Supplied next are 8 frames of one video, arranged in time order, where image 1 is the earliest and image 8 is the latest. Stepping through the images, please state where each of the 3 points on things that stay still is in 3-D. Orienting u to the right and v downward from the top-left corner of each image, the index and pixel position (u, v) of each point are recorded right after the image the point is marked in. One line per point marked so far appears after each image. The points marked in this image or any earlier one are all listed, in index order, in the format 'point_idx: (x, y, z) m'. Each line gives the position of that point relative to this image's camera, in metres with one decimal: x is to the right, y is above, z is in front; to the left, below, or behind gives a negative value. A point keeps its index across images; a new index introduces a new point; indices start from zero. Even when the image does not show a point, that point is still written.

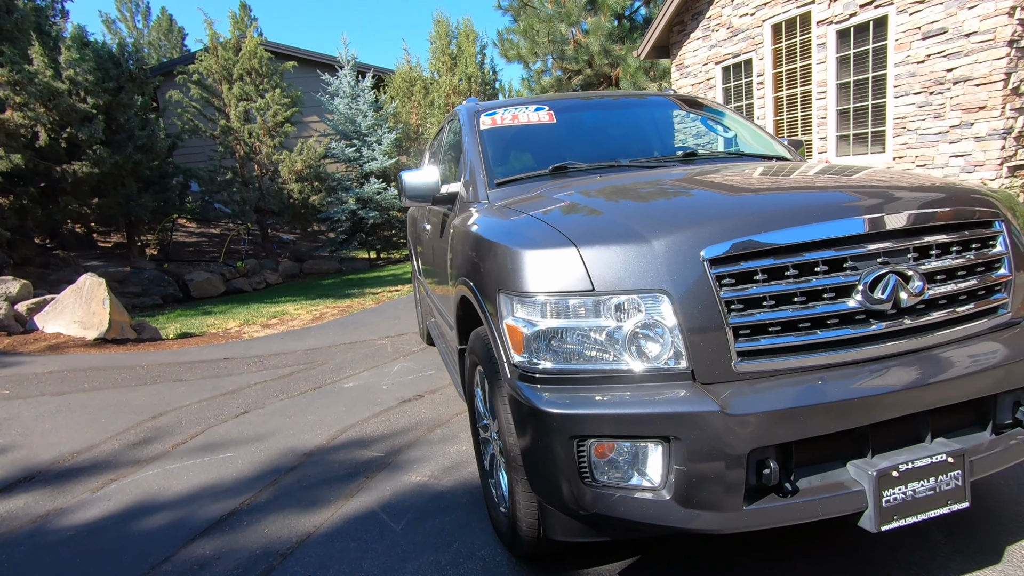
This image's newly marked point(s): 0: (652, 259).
0: (+0.5, +0.1, +1.9) m
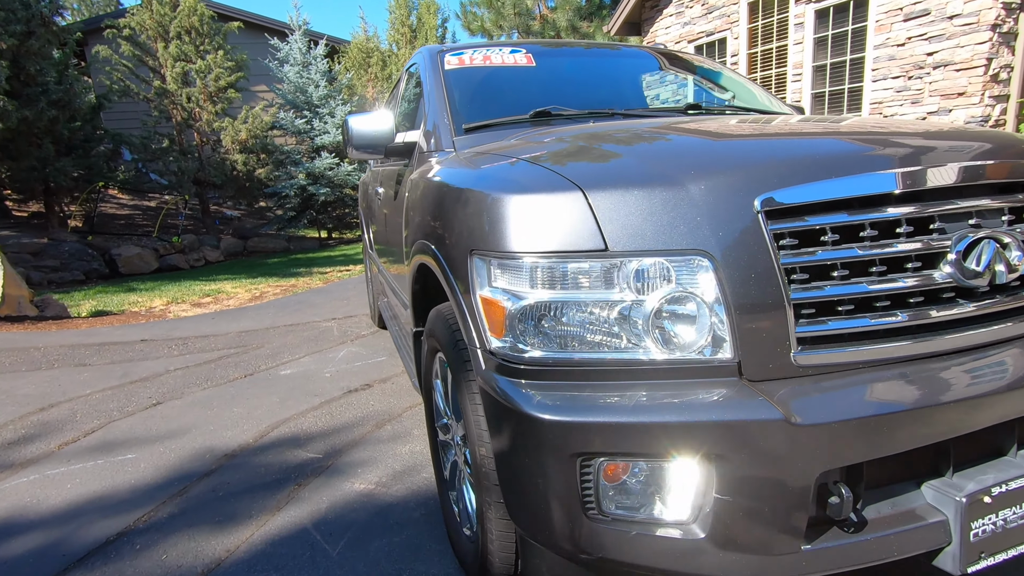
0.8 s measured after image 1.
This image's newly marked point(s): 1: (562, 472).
0: (+0.4, +0.2, +1.4) m
1: (+0.1, -0.5, +1.4) m
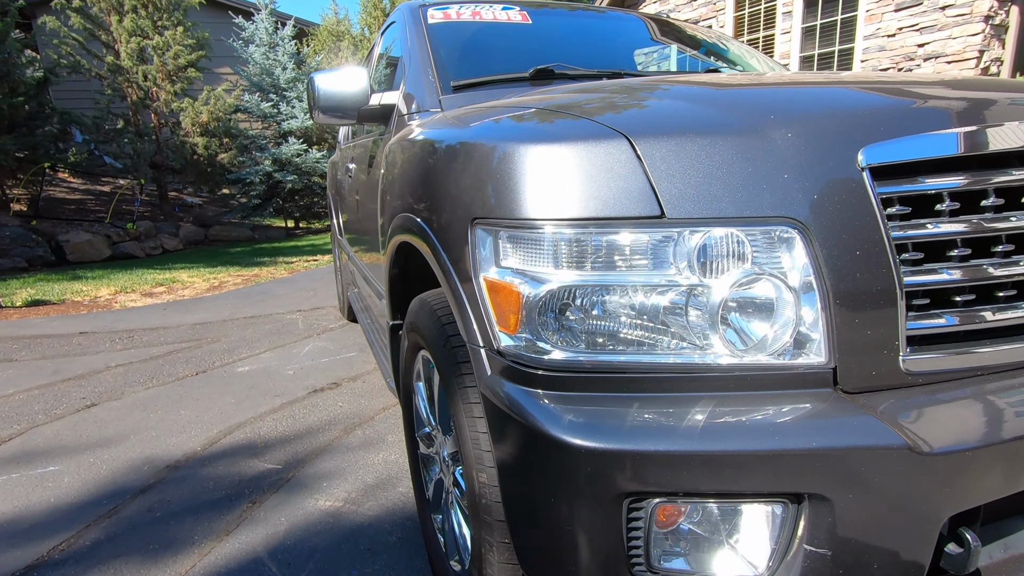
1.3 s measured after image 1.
0: (+0.5, +0.2, +1.0) m
1: (+0.2, -0.4, +1.0) m
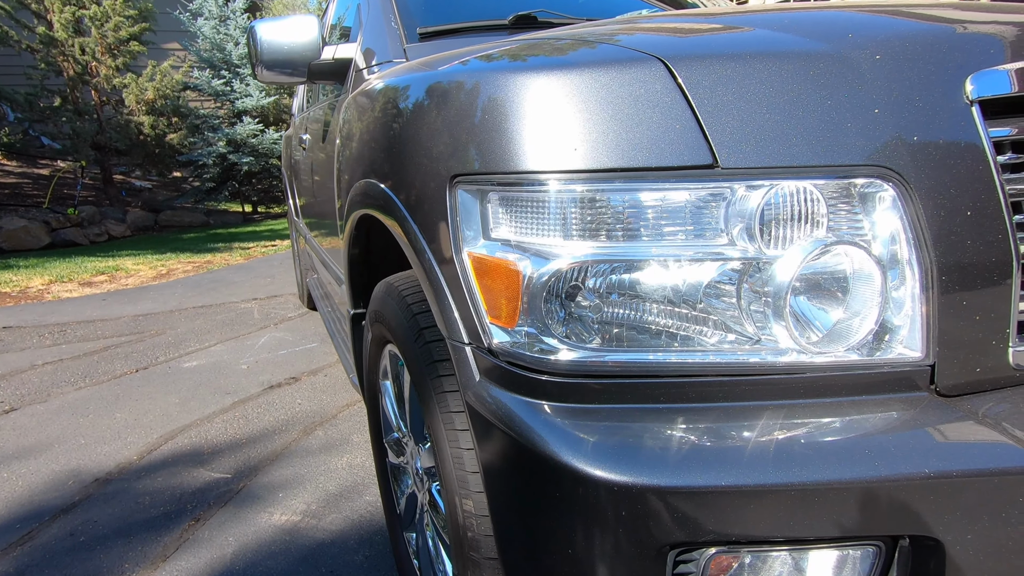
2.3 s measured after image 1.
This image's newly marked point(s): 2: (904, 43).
0: (+0.5, +0.3, +0.8) m
1: (+0.2, -0.4, +0.8) m
2: (+0.6, +0.4, +0.8) m
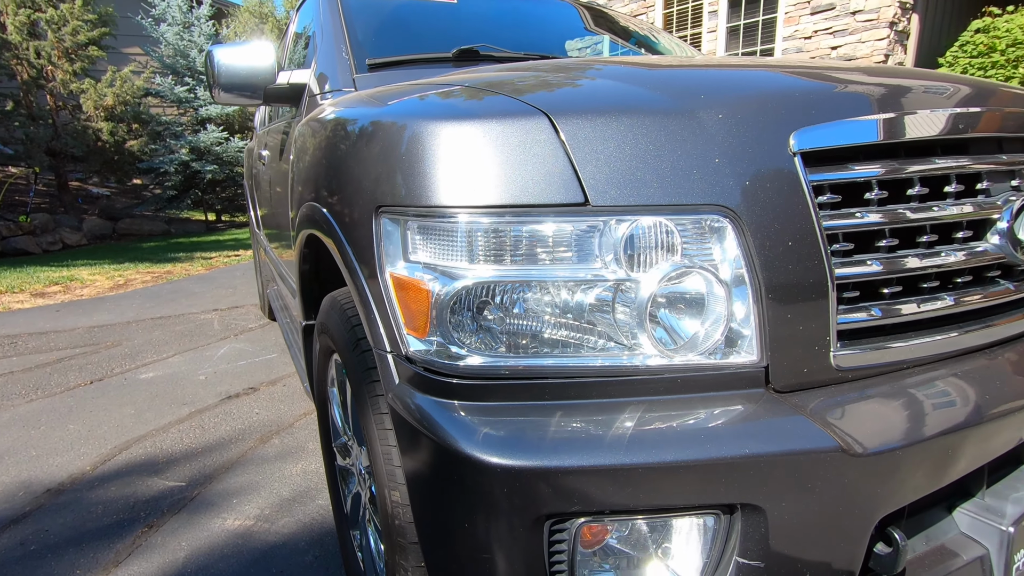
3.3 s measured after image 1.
0: (+0.3, +0.2, +1.0) m
1: (0.0, -0.4, +0.9) m
2: (+0.4, +0.3, +1.0) m
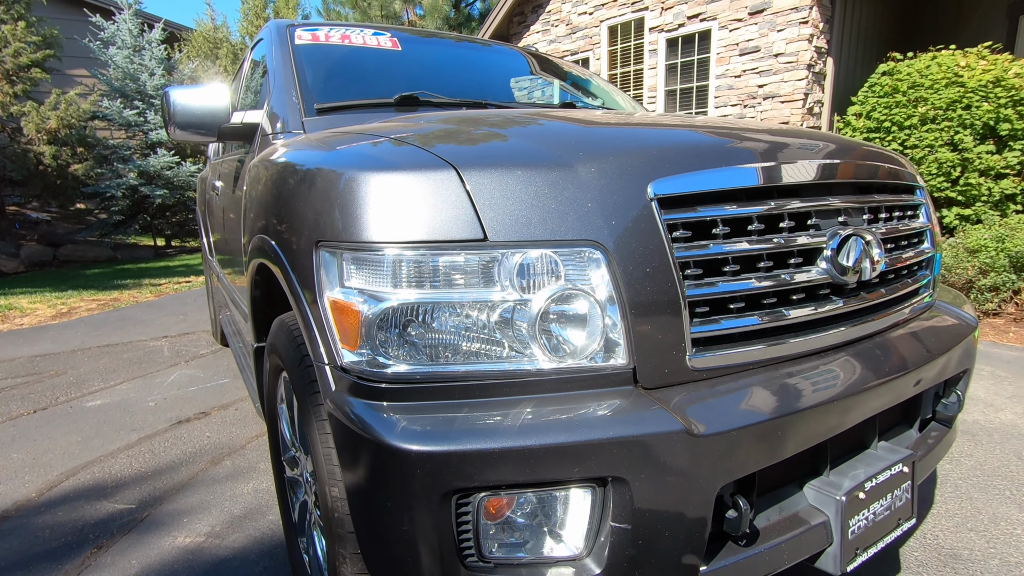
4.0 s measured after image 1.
0: (+0.1, +0.2, +1.2) m
1: (-0.2, -0.5, +1.1) m
2: (+0.3, +0.3, +1.3) m
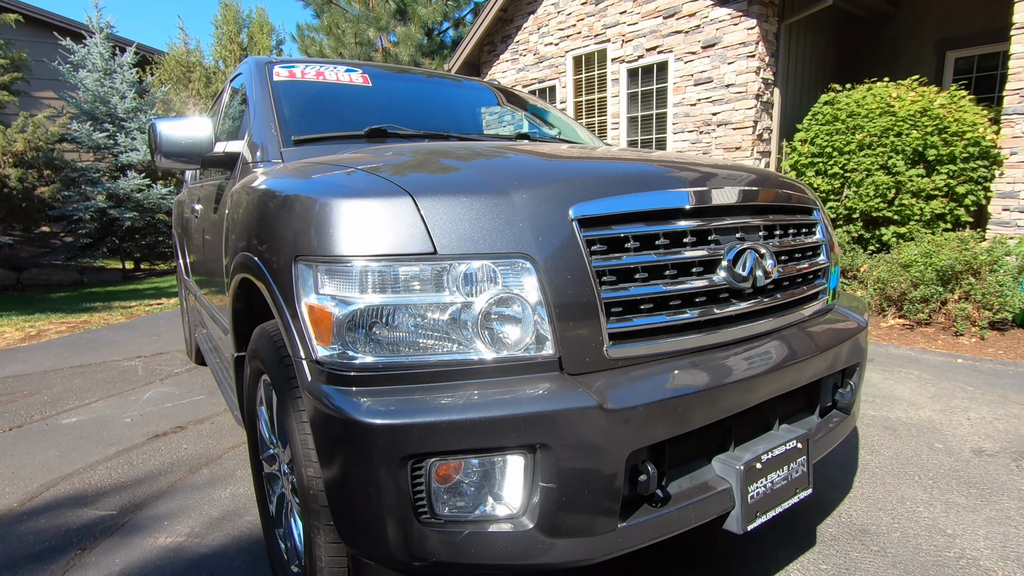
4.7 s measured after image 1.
0: (0.0, +0.2, +1.5) m
1: (-0.3, -0.5, +1.3) m
2: (+0.1, +0.3, +1.5) m
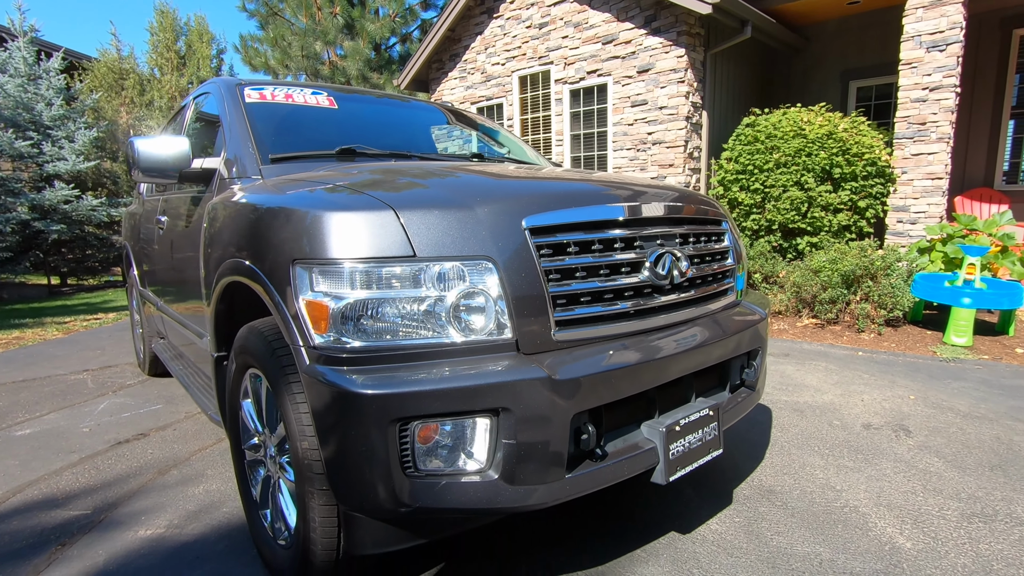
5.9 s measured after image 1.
0: (-0.1, +0.2, +1.8) m
1: (-0.4, -0.5, +1.6) m
2: (0.0, +0.3, +1.9) m
